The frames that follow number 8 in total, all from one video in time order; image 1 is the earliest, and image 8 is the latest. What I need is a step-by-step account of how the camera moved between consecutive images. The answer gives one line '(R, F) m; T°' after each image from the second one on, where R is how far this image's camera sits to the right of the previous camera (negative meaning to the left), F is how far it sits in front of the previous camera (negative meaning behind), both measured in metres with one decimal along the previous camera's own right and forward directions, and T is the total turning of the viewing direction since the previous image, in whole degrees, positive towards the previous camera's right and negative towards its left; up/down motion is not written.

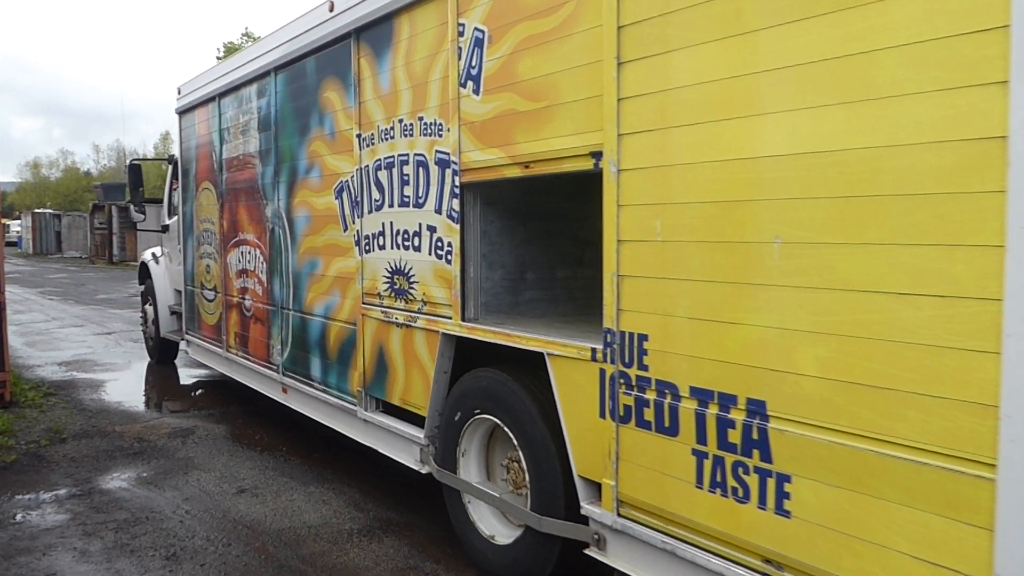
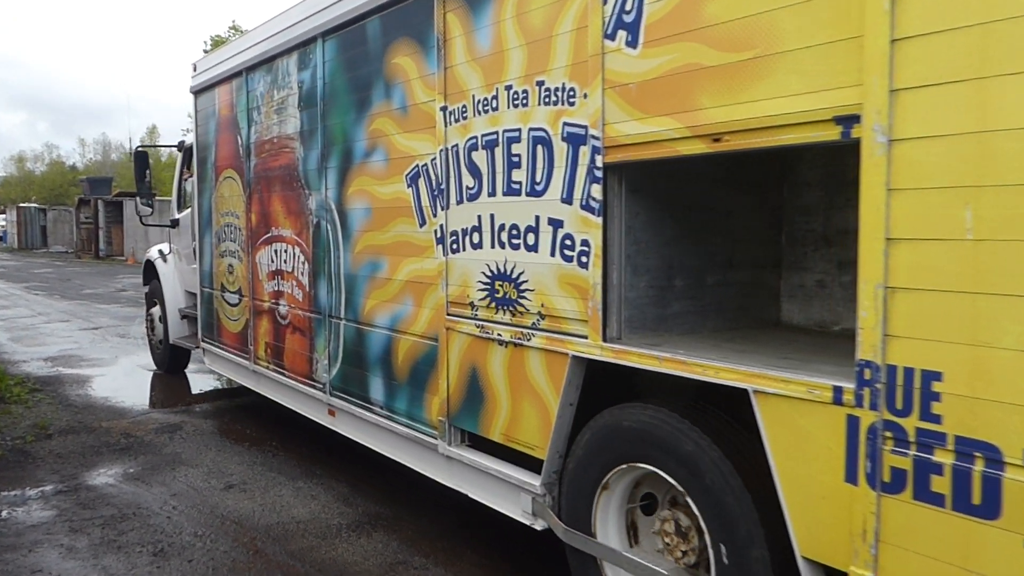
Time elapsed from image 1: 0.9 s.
(-0.6, +0.8) m; +1°
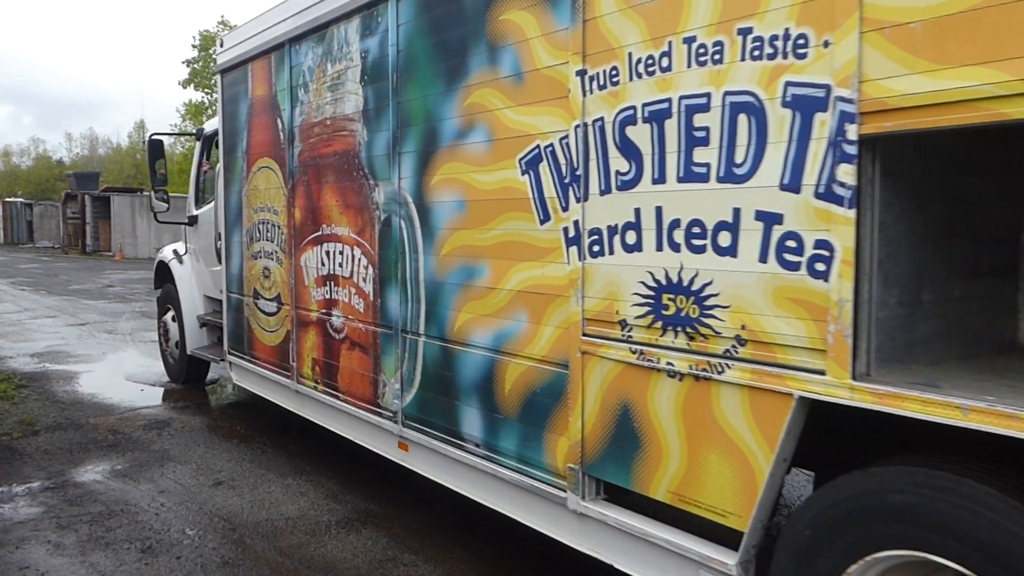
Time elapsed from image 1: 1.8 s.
(-0.6, +0.8) m; +1°
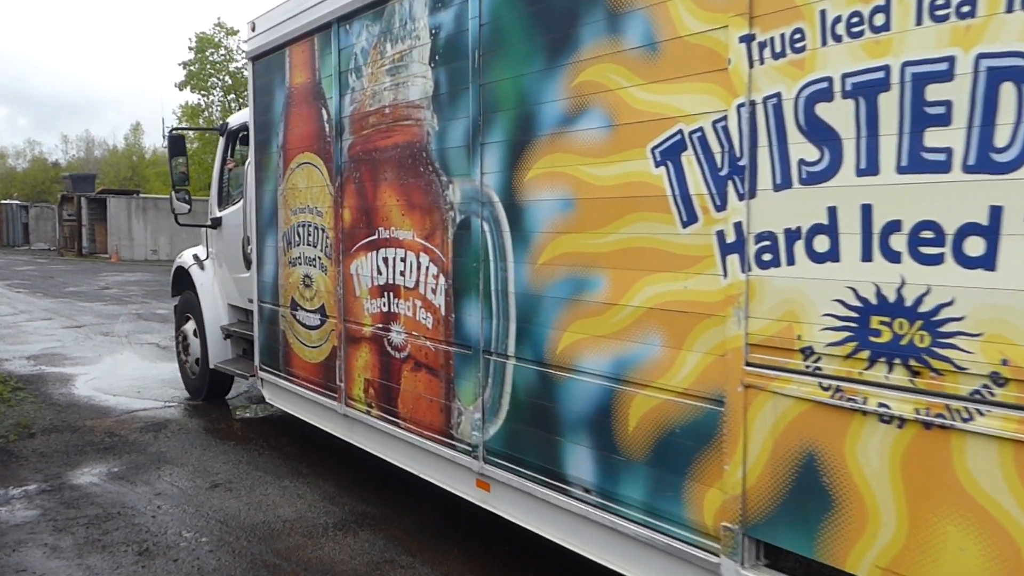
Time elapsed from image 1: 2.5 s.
(-0.4, +0.6) m; 0°
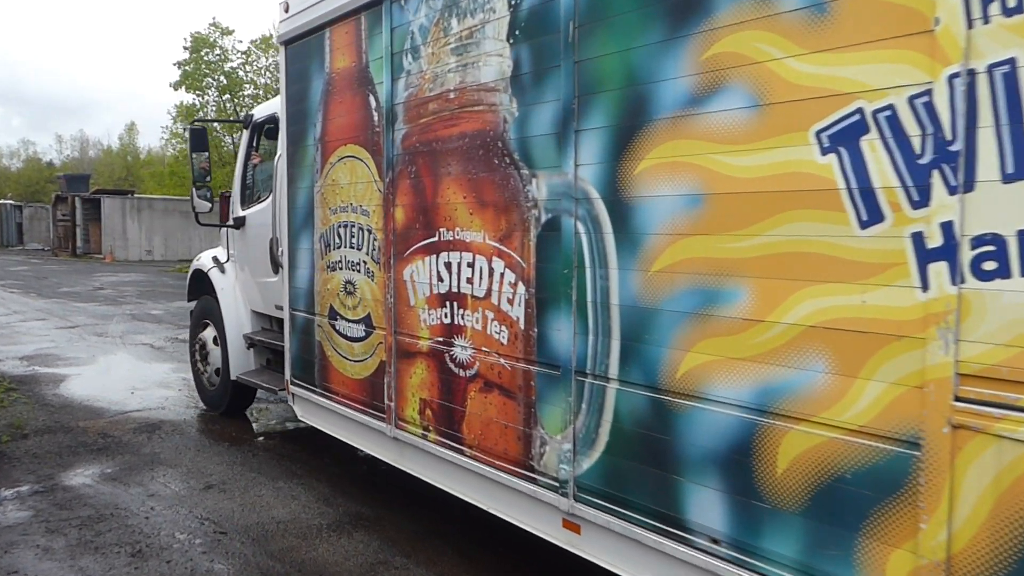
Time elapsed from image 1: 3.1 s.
(-0.4, +0.5) m; 0°
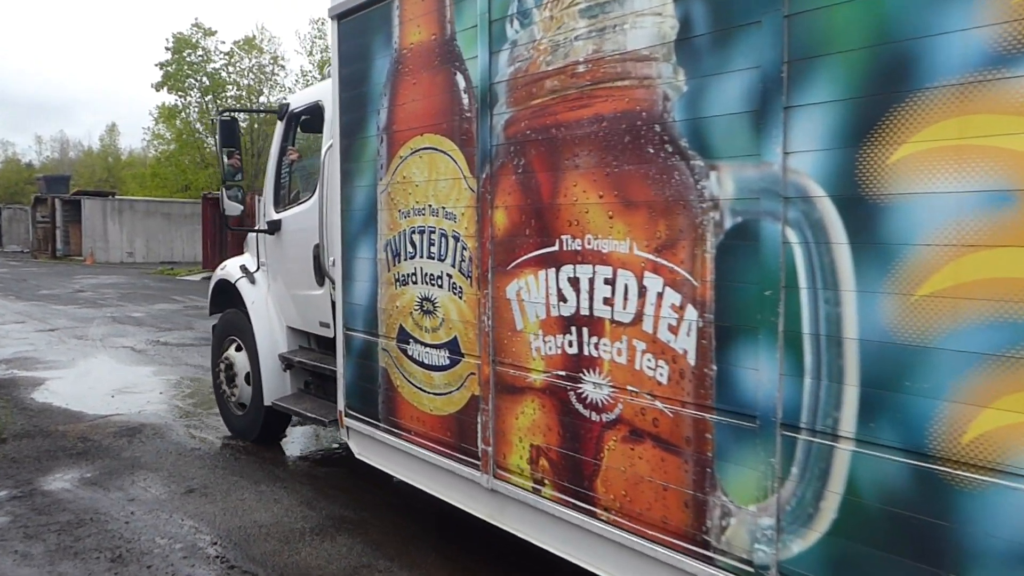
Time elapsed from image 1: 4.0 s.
(-0.6, +0.7) m; +1°
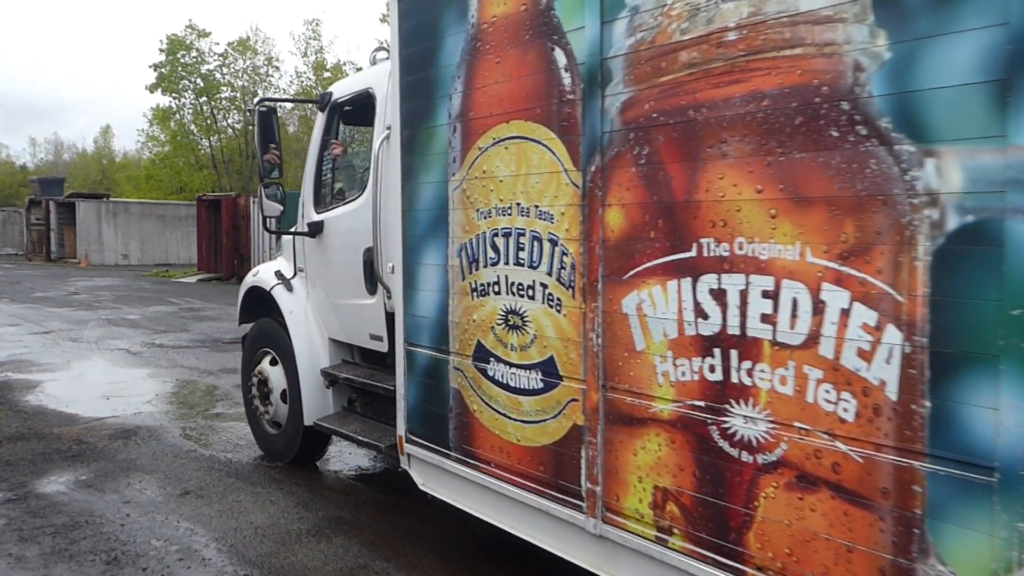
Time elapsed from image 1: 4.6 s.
(-0.4, +0.5) m; 0°
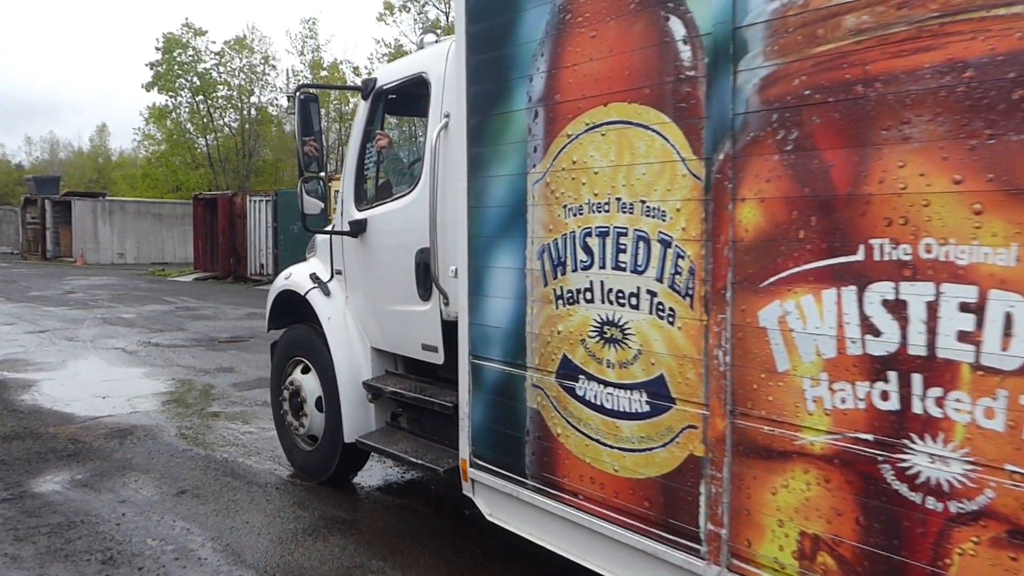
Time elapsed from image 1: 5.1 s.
(-0.3, +0.4) m; 0°
